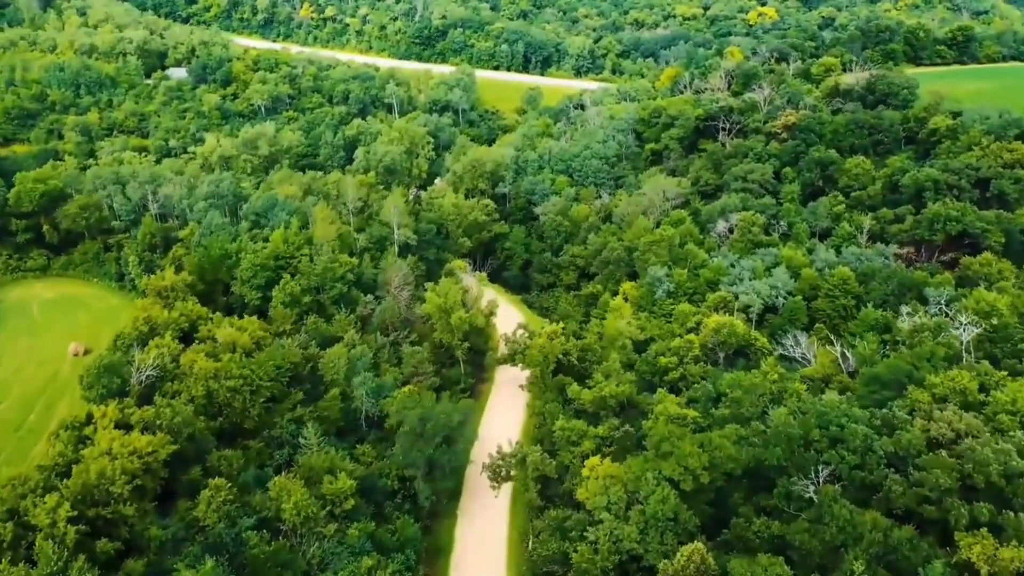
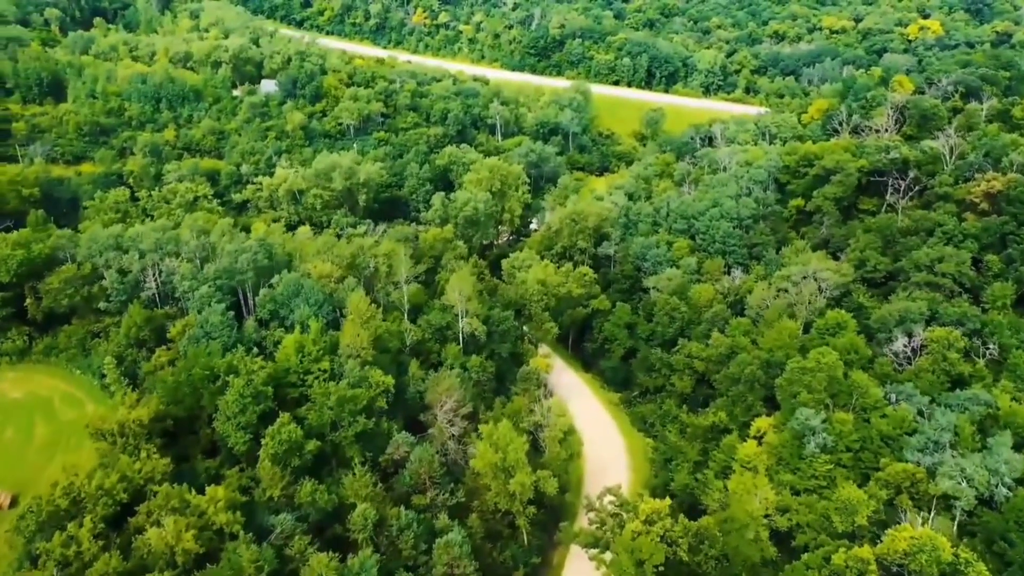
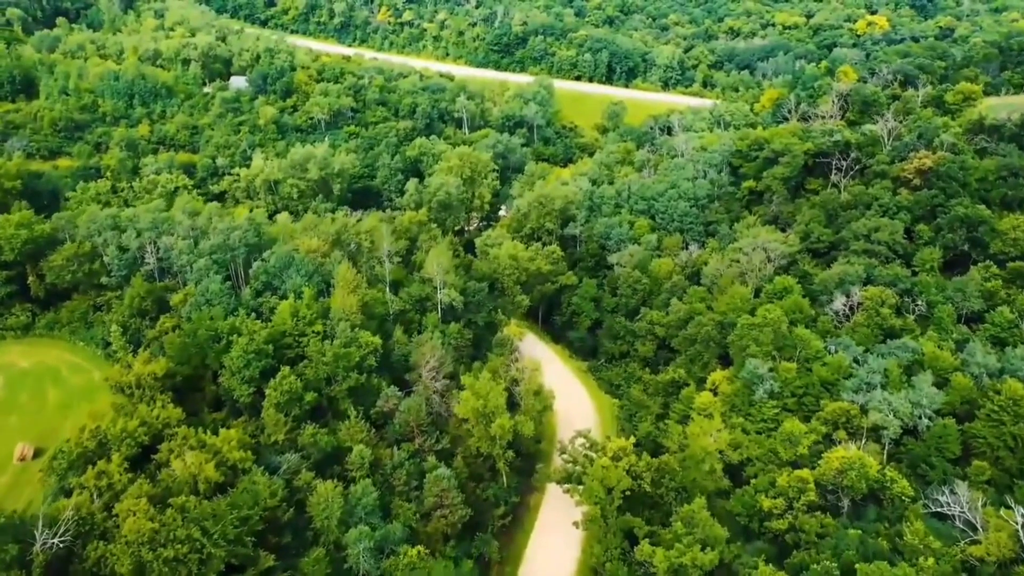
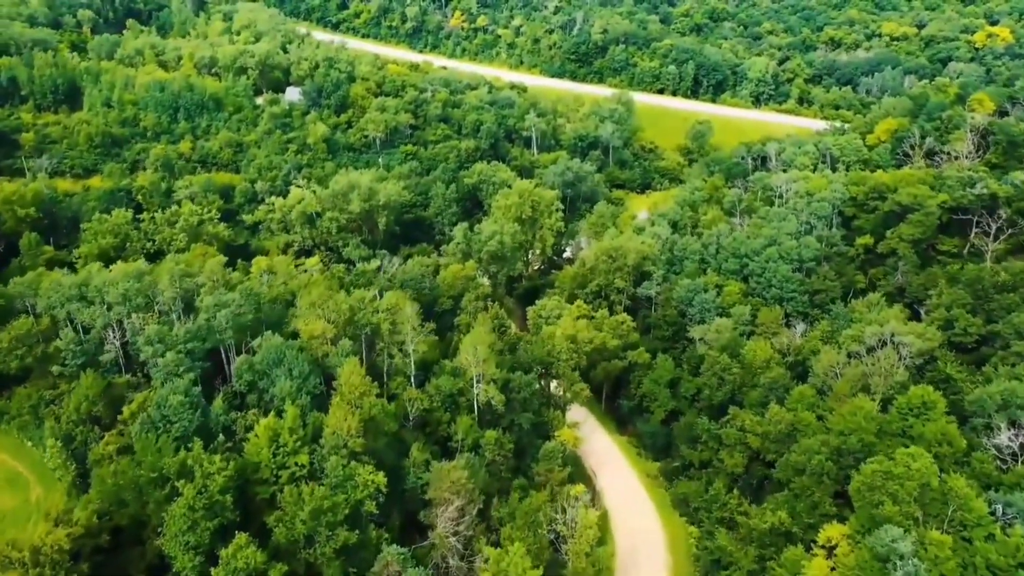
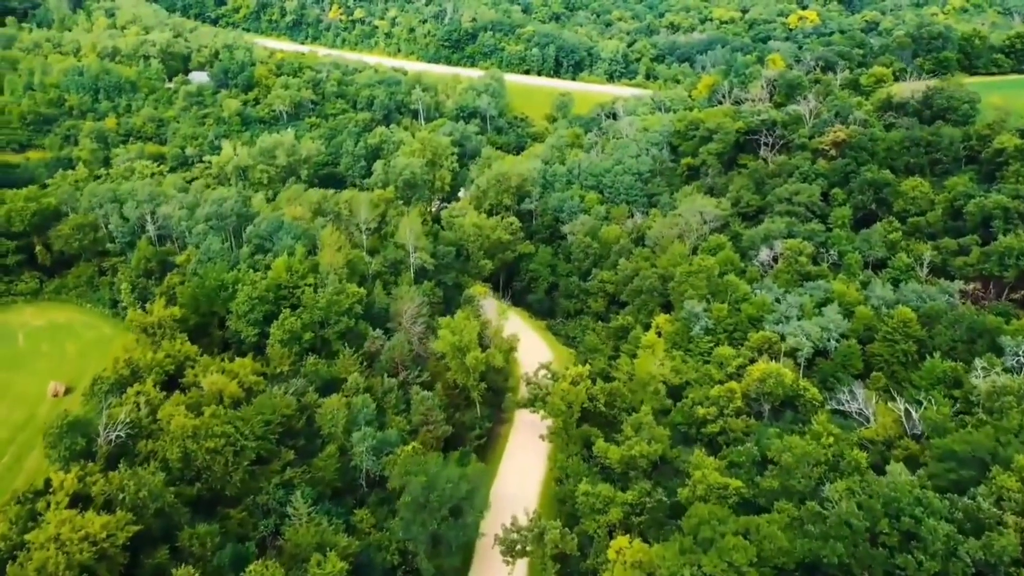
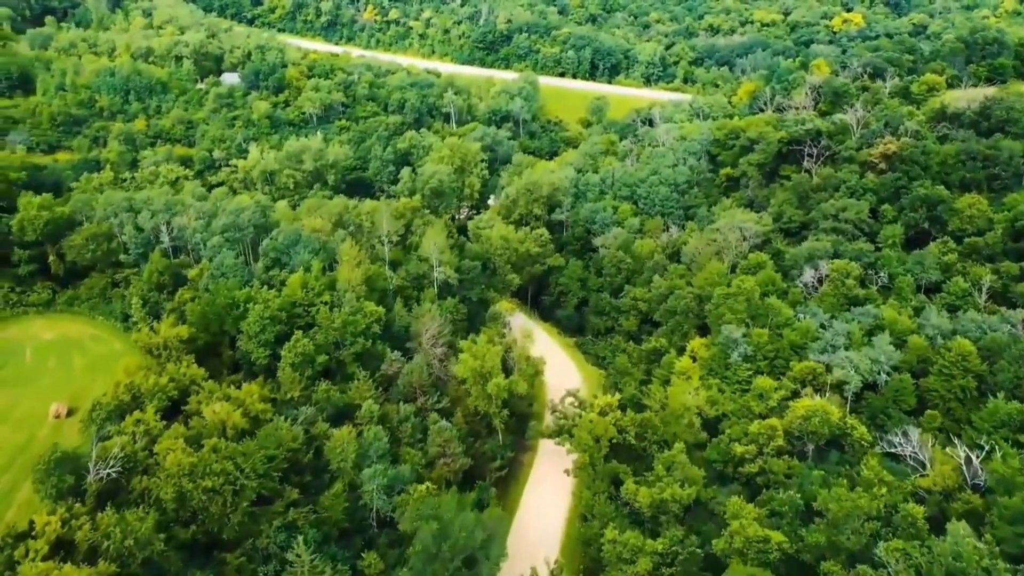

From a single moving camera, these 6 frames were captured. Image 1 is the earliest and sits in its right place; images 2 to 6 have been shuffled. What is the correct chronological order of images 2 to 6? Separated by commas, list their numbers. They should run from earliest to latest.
5, 6, 3, 2, 4
